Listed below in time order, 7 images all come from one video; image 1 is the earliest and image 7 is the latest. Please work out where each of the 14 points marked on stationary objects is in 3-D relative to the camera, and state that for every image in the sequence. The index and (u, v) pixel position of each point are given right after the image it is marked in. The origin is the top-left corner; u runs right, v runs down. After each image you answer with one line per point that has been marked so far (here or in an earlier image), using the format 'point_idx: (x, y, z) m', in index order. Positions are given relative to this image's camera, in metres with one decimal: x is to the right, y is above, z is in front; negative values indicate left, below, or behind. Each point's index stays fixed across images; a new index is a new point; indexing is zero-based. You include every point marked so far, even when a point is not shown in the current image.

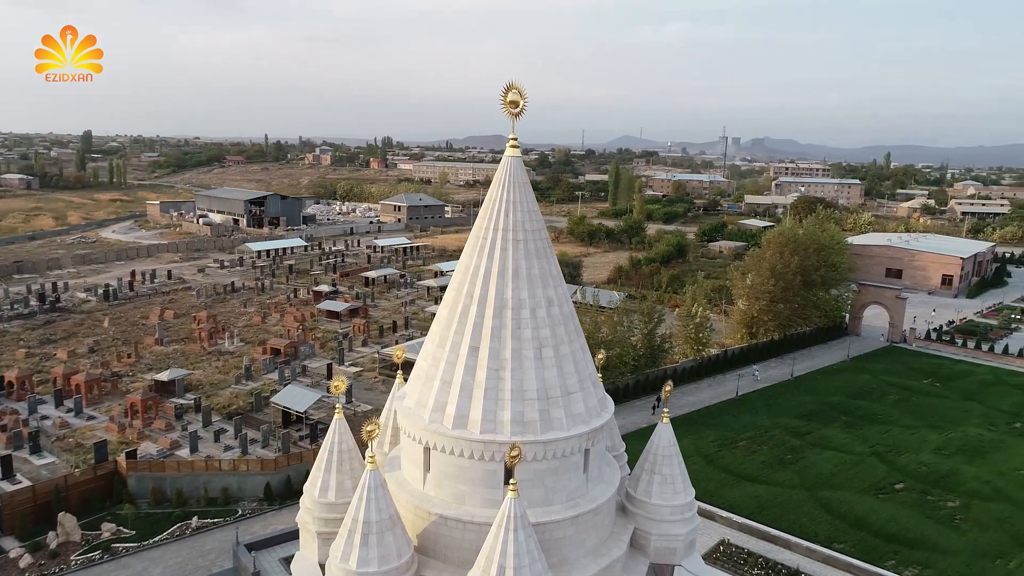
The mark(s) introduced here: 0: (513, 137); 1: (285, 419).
0: (0.0, +1.9, +9.0) m
1: (-6.2, -3.6, +19.7) m
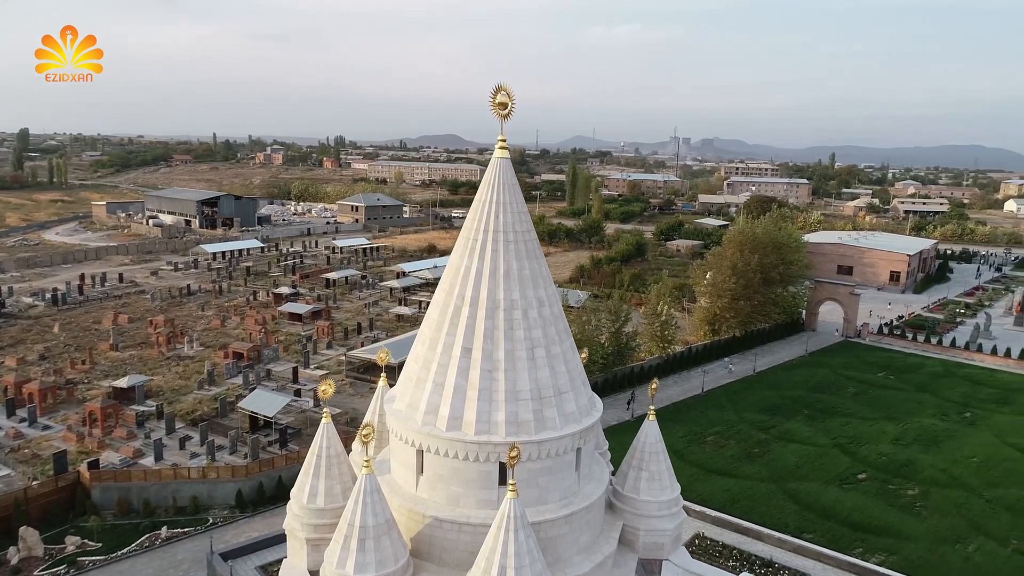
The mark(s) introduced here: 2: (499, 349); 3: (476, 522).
0: (-0.1, +1.9, +9.1) m
1: (-7.0, -3.6, +19.3) m
2: (-0.1, -0.7, +8.6) m
3: (-0.4, -2.7, +8.3) m
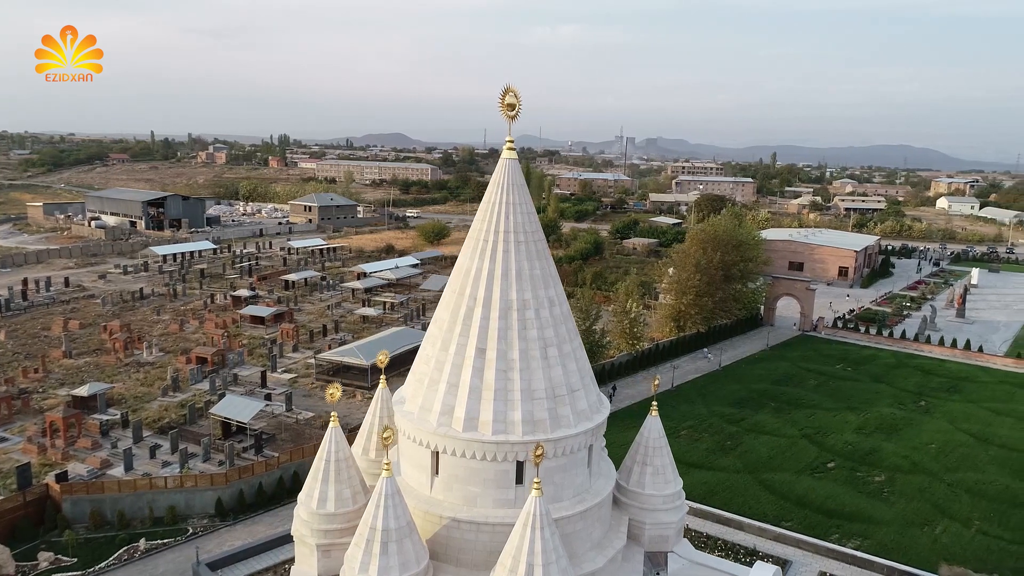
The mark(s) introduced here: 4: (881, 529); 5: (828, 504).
0: (0.0, +1.9, +9.1) m
1: (-7.5, -3.7, +18.8) m
2: (0.0, -0.7, +8.6) m
3: (-0.2, -2.7, +8.3) m
4: (+7.9, -5.1, +15.4) m
5: (+7.2, -4.9, +16.4) m
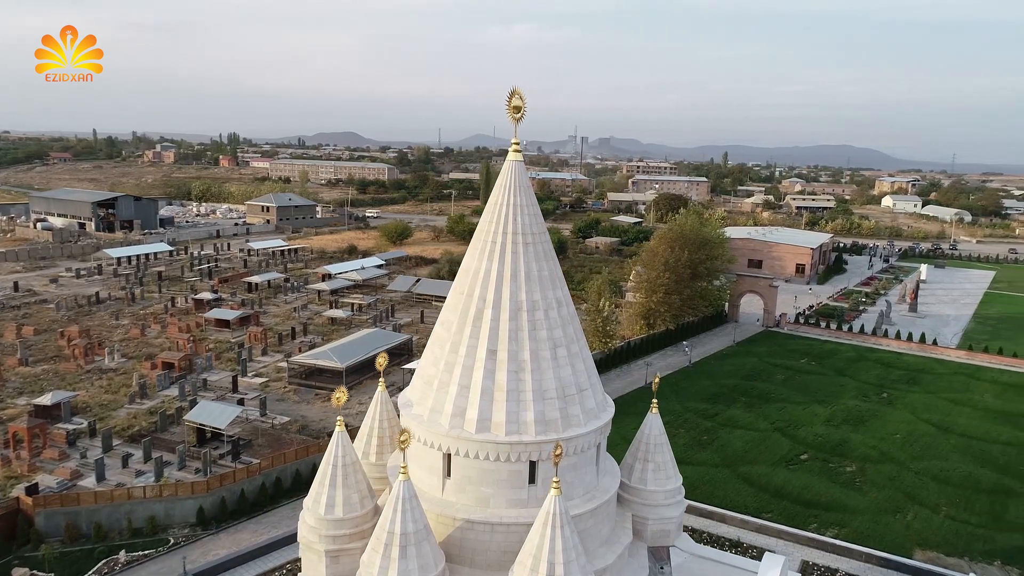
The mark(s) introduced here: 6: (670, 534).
0: (+0.1, +1.9, +9.2) m
1: (-8.0, -3.8, +18.4) m
2: (+0.2, -0.7, +8.7) m
3: (0.0, -2.7, +8.4) m
4: (+7.6, -5.1, +15.9) m
5: (+6.9, -4.9, +16.9) m
6: (+2.2, -3.4, +10.1) m
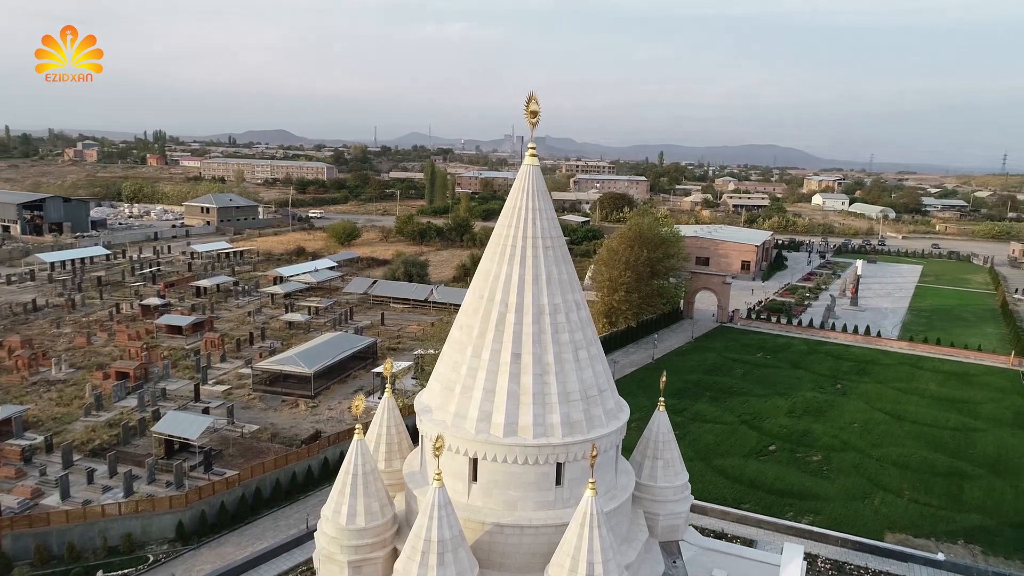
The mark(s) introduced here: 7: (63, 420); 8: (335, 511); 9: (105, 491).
0: (+0.3, +1.8, +9.2) m
1: (-8.5, -4.0, +17.7) m
2: (+0.4, -0.8, +8.8) m
3: (+0.3, -2.8, +8.4) m
4: (+7.3, -5.0, +16.6) m
5: (+6.5, -4.8, +17.5) m
6: (+2.4, -3.5, +10.3) m
7: (-12.5, -3.7, +20.0) m
8: (-2.2, -2.8, +9.0) m
9: (-9.1, -4.5, +16.1) m
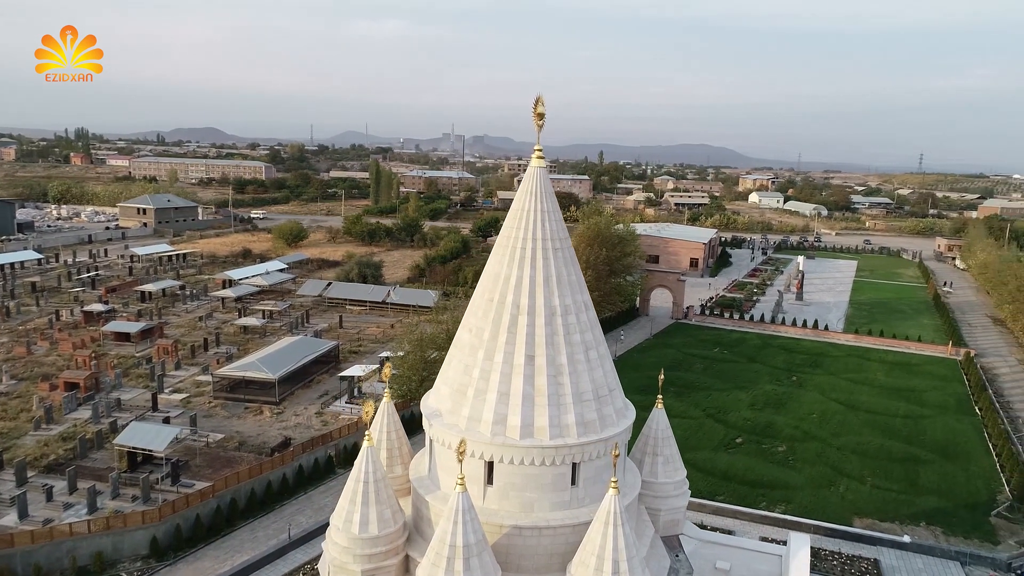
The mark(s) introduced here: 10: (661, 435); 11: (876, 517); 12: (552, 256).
0: (+0.3, +1.8, +9.3) m
1: (-9.0, -4.1, +17.0) m
2: (+0.6, -0.8, +8.8) m
3: (+0.5, -2.8, +8.5) m
4: (+6.8, -4.9, +17.2) m
5: (+5.9, -4.7, +18.1) m
6: (+2.5, -3.4, +10.6) m
7: (-13.2, -3.9, +18.9) m
8: (-2.0, -2.9, +8.8) m
9: (-9.5, -4.7, +15.3) m
10: (+2.2, -2.2, +10.6) m
11: (+8.2, -5.2, +16.2) m
12: (+0.5, +0.4, +9.1) m
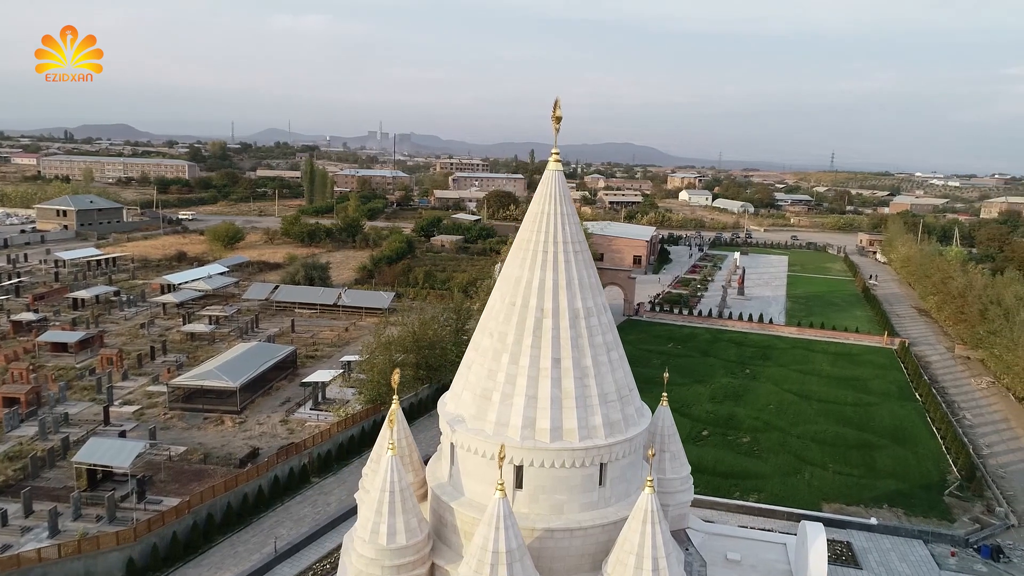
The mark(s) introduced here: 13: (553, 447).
0: (+0.6, +1.8, +9.3) m
1: (-9.4, -4.3, +16.1) m
2: (+0.9, -0.8, +8.9) m
3: (+0.9, -2.8, +8.5) m
4: (+6.4, -4.8, +17.9) m
5: (+5.4, -4.6, +18.6) m
6: (+2.6, -3.4, +10.8) m
7: (-13.8, -4.1, +17.6) m
8: (-1.7, -2.9, +8.7) m
9: (-9.7, -4.9, +14.4) m
10: (+2.4, -2.2, +10.9) m
11: (+7.8, -5.1, +17.1) m
12: (+0.7, +0.4, +9.1) m
13: (+0.5, -1.9, +8.5) m
